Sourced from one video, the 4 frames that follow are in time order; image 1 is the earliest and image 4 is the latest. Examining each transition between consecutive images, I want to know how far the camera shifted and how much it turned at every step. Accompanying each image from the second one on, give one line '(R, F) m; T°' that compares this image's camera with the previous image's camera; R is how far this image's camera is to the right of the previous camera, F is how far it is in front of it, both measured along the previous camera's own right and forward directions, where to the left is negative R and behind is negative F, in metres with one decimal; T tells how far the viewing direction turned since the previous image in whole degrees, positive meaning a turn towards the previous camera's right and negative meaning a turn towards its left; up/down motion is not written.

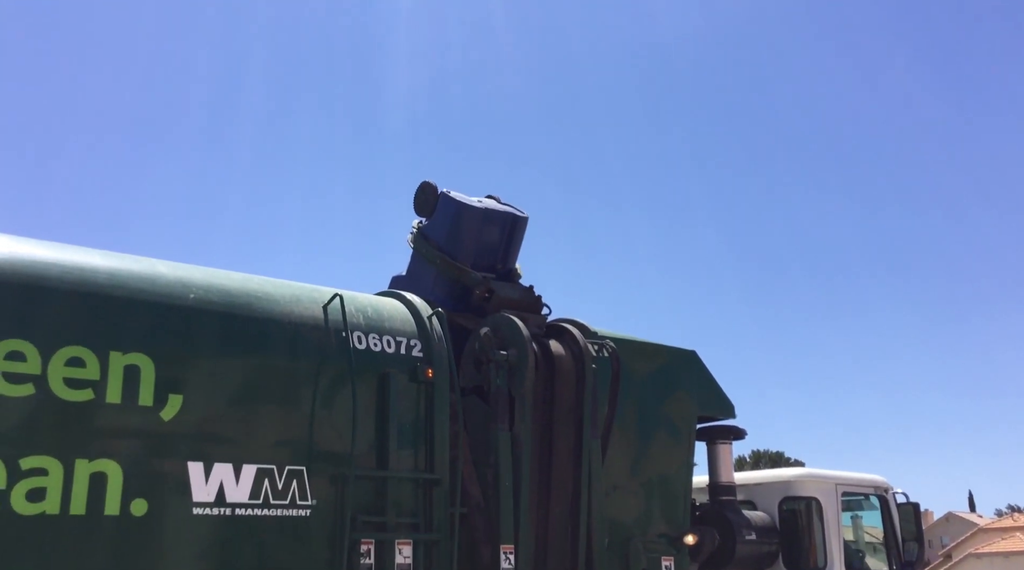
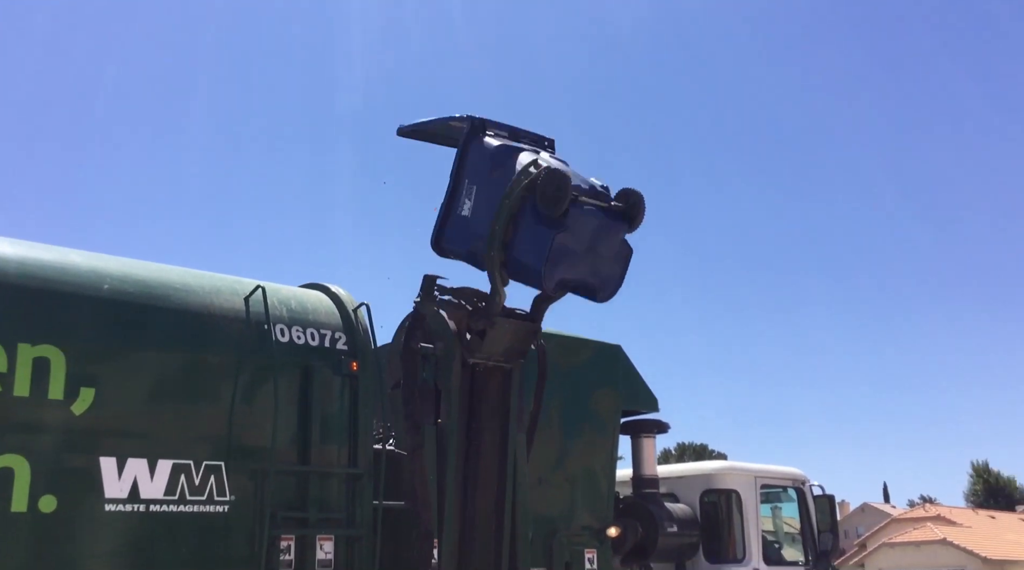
(0.0, 0.0) m; +4°
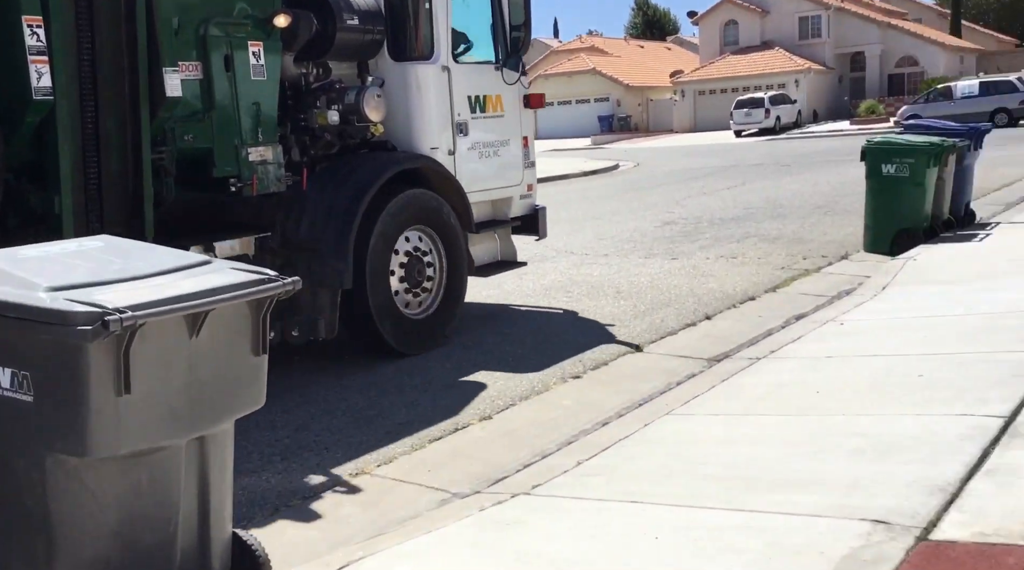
(+0.1, +1.1) m; +19°
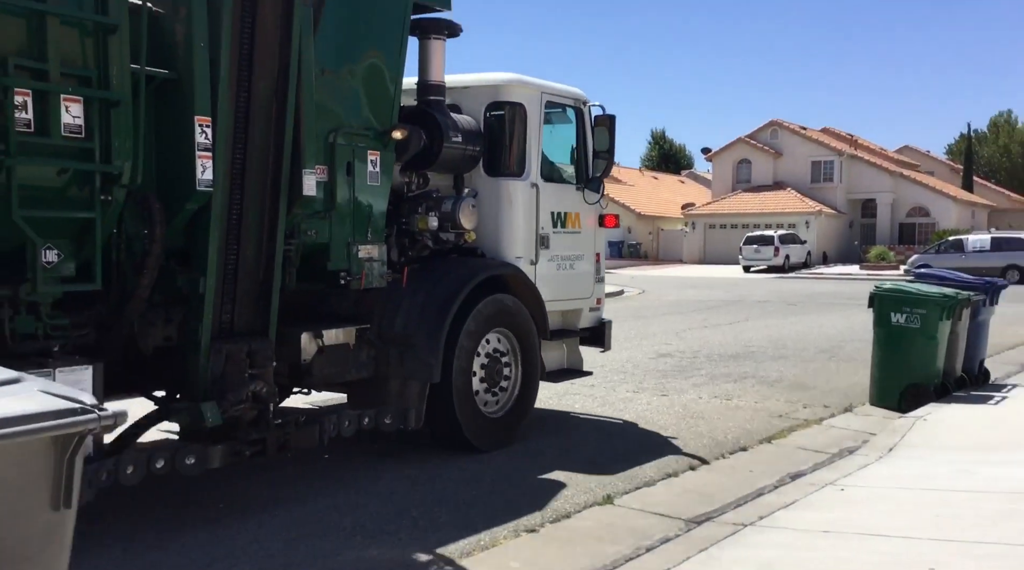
(-0.3, -0.5) m; -2°
